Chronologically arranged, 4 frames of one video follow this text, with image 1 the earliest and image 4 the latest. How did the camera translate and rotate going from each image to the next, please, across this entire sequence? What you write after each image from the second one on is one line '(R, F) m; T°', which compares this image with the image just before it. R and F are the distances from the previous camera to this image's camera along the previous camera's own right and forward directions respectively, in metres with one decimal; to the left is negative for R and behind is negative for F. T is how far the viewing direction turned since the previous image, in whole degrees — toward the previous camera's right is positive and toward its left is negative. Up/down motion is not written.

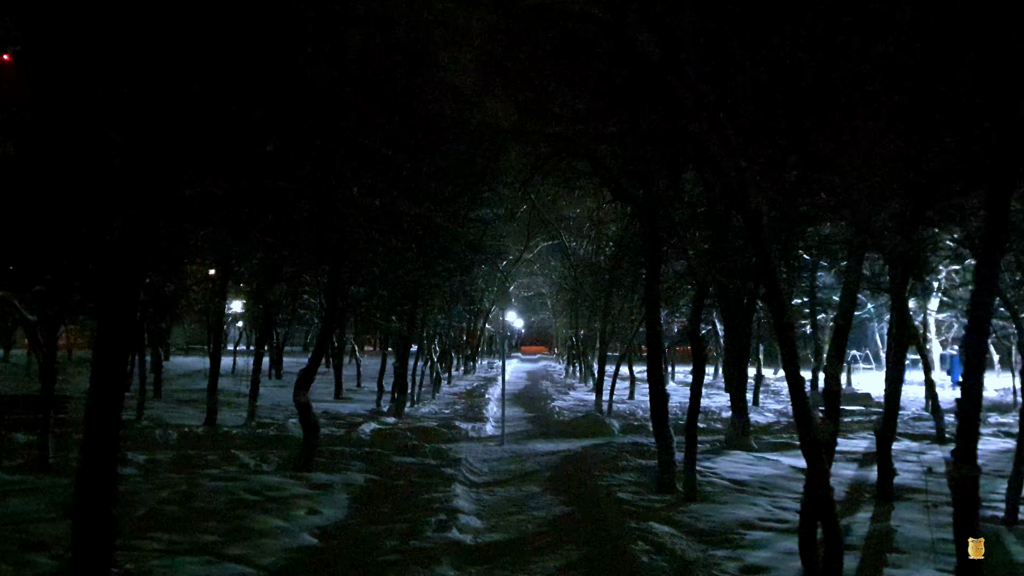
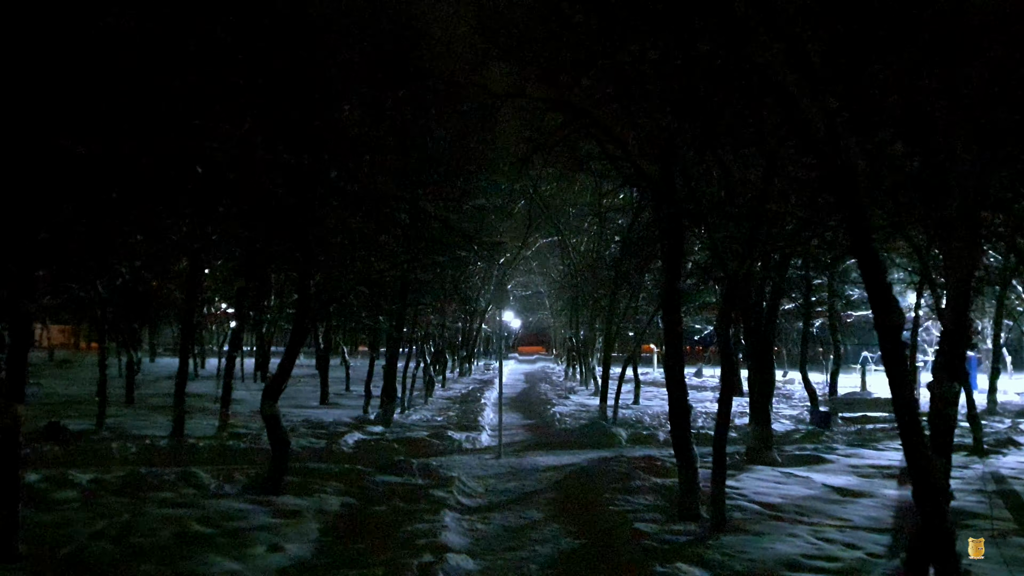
(0.0, +1.4) m; 0°
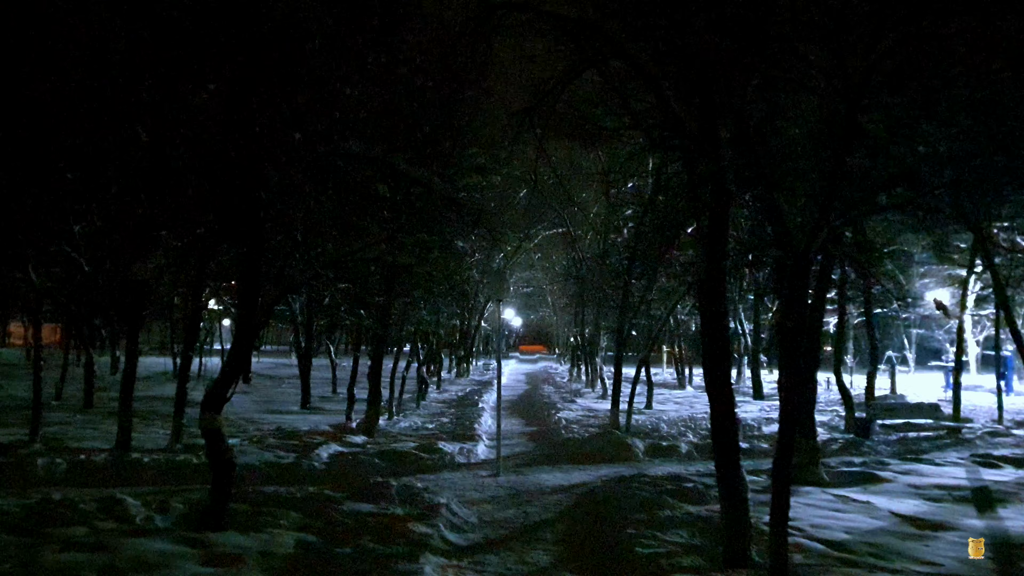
(0.0, +2.0) m; 0°
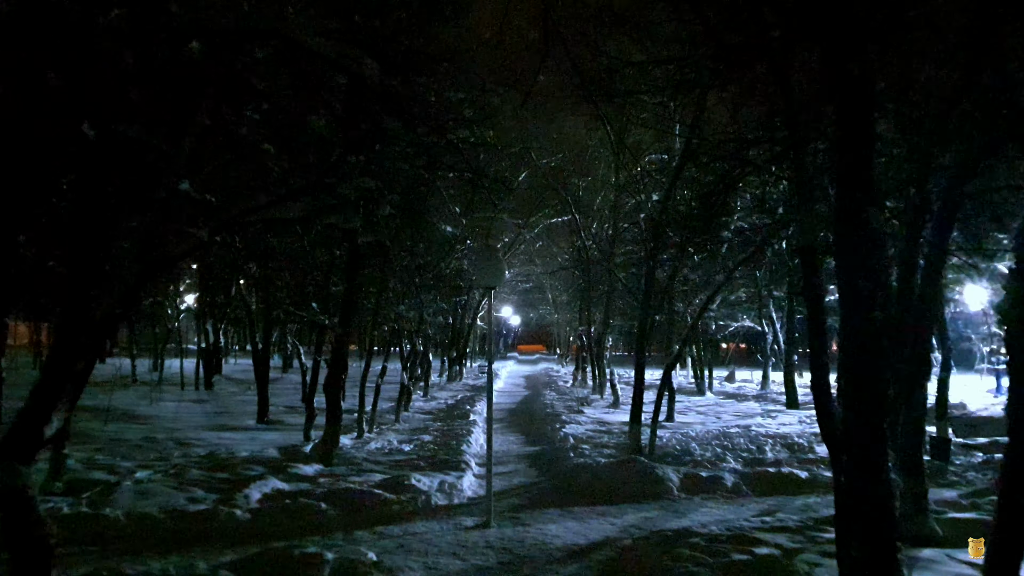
(0.0, +3.1) m; 0°
